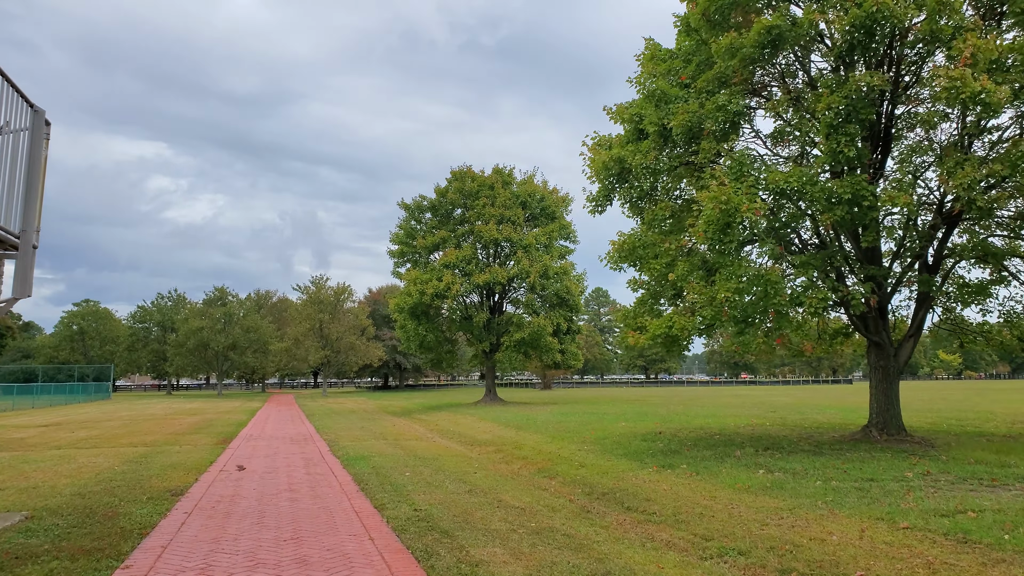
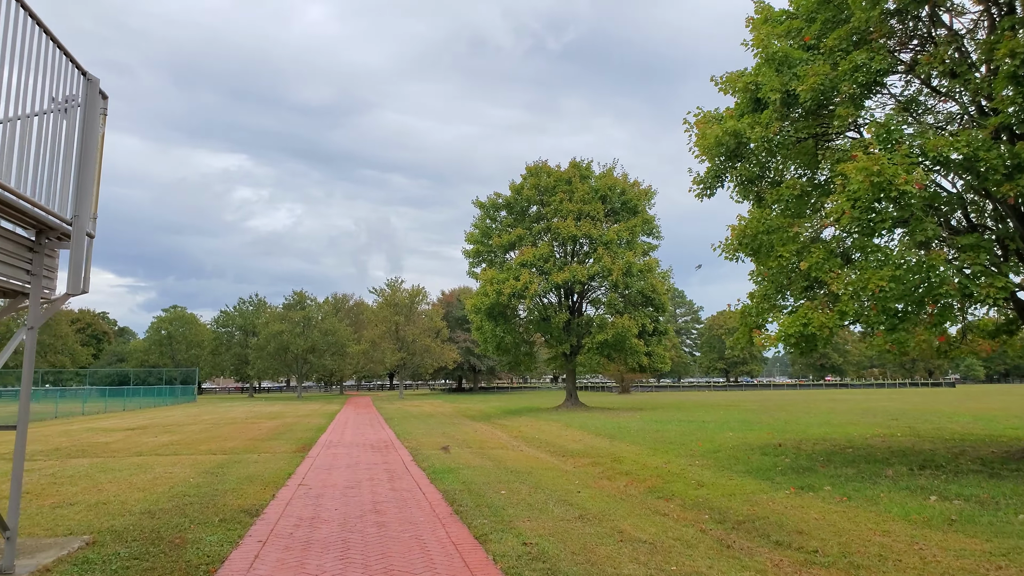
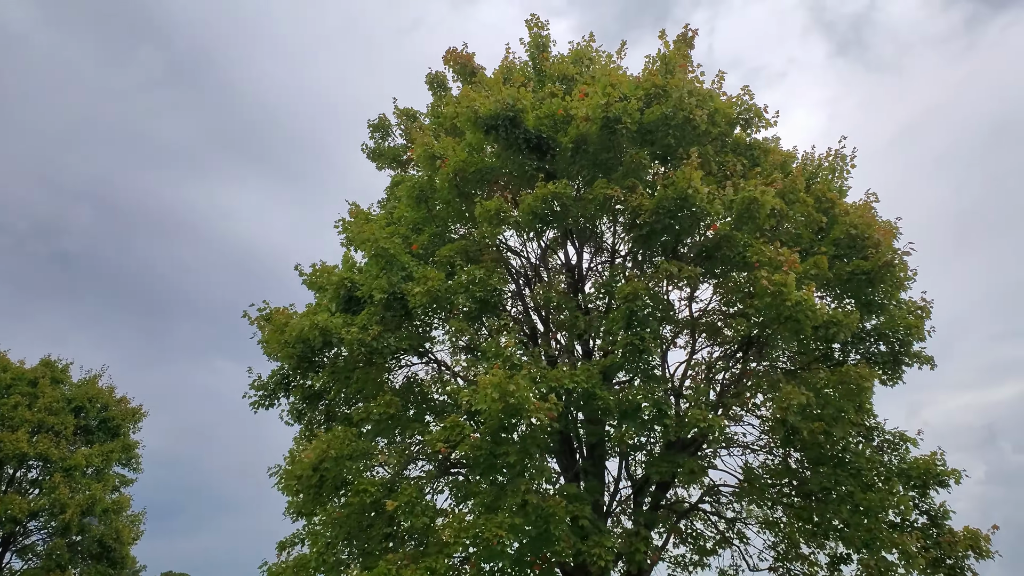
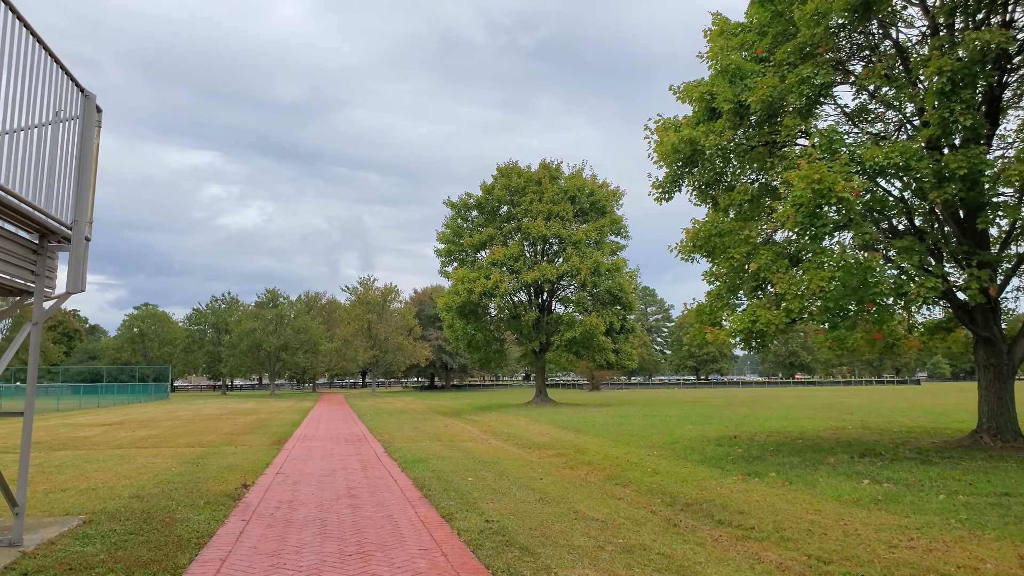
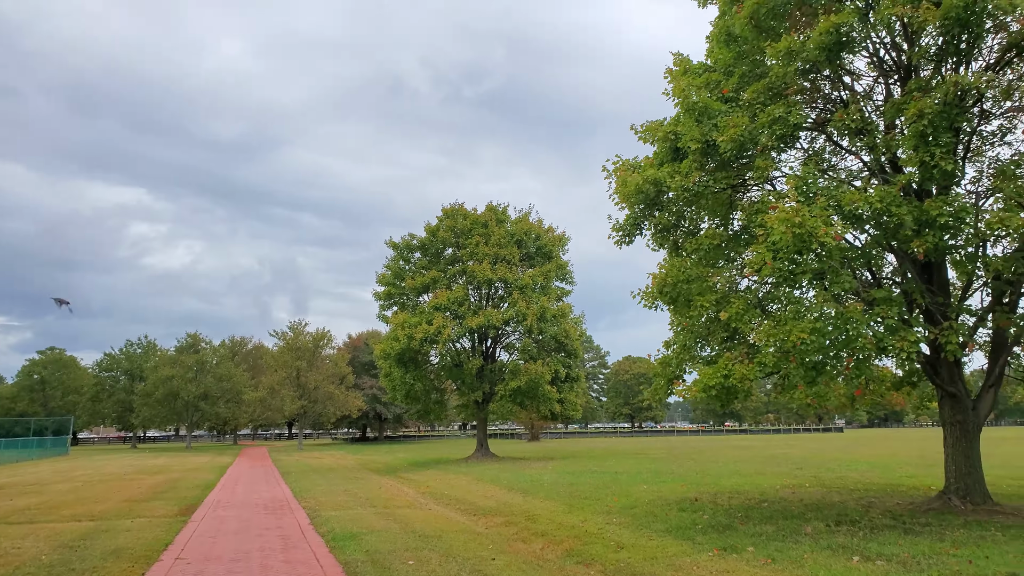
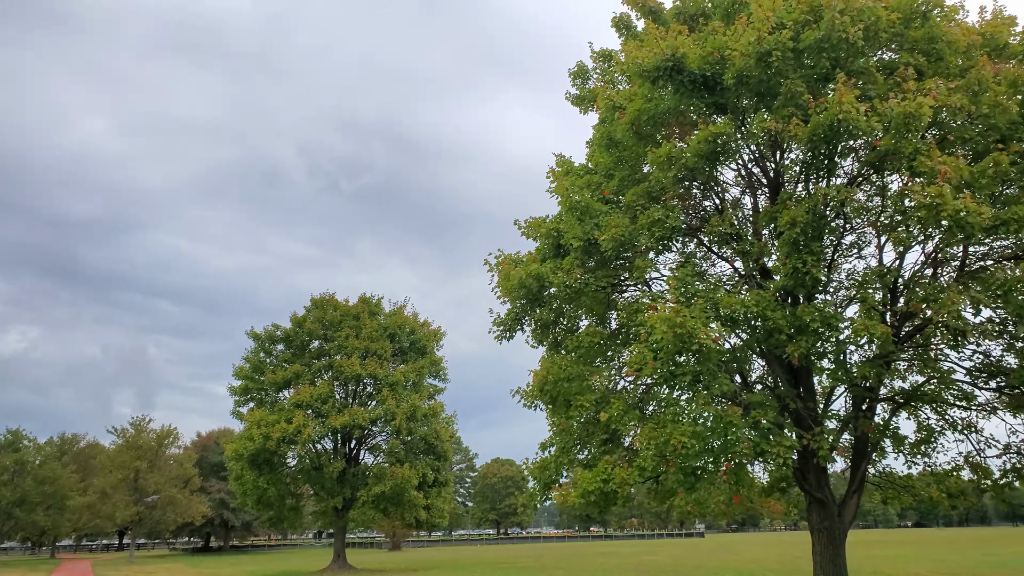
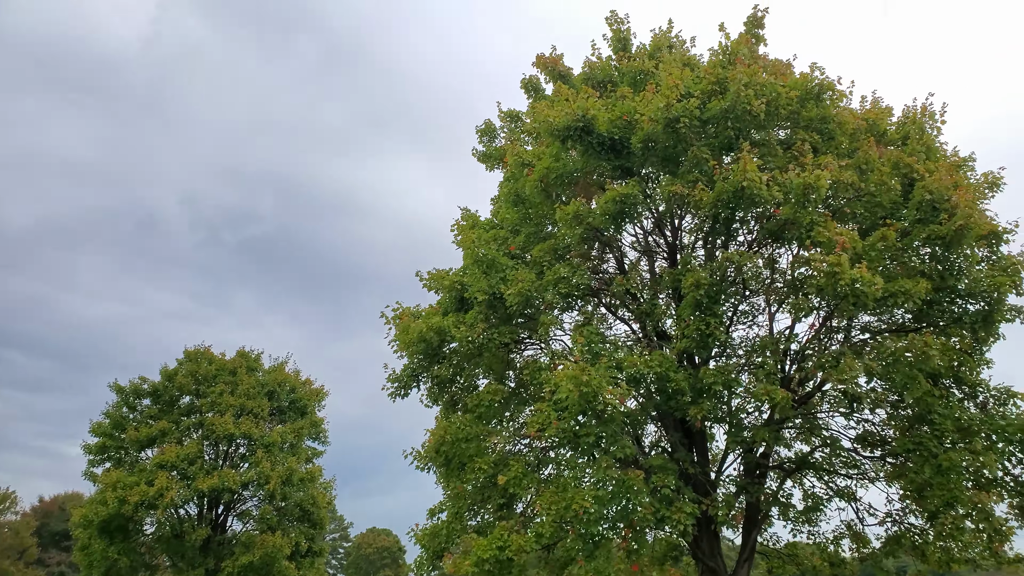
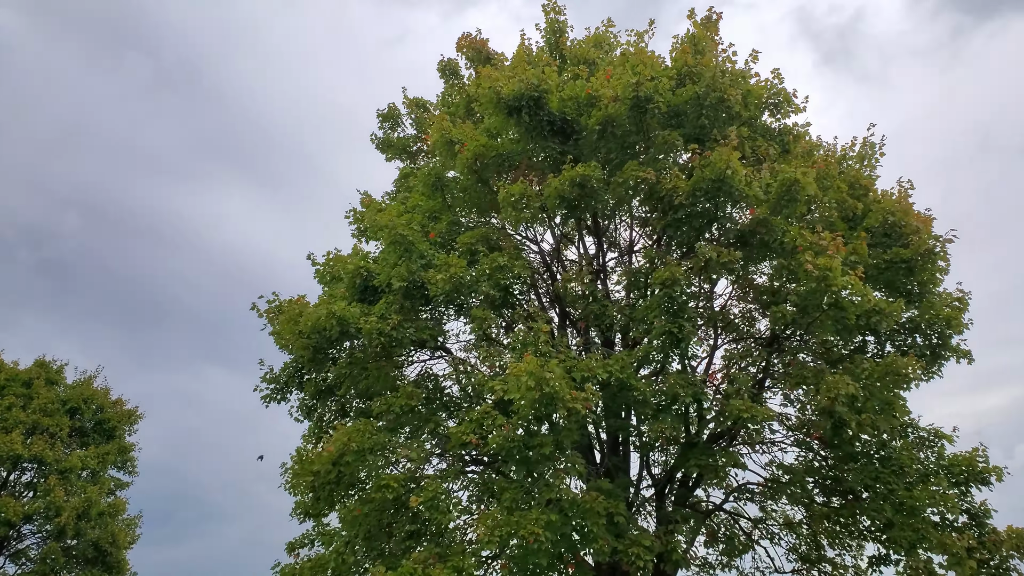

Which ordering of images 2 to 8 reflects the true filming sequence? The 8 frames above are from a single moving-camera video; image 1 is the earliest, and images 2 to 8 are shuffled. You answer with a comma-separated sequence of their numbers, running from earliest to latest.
4, 2, 5, 6, 7, 3, 8
